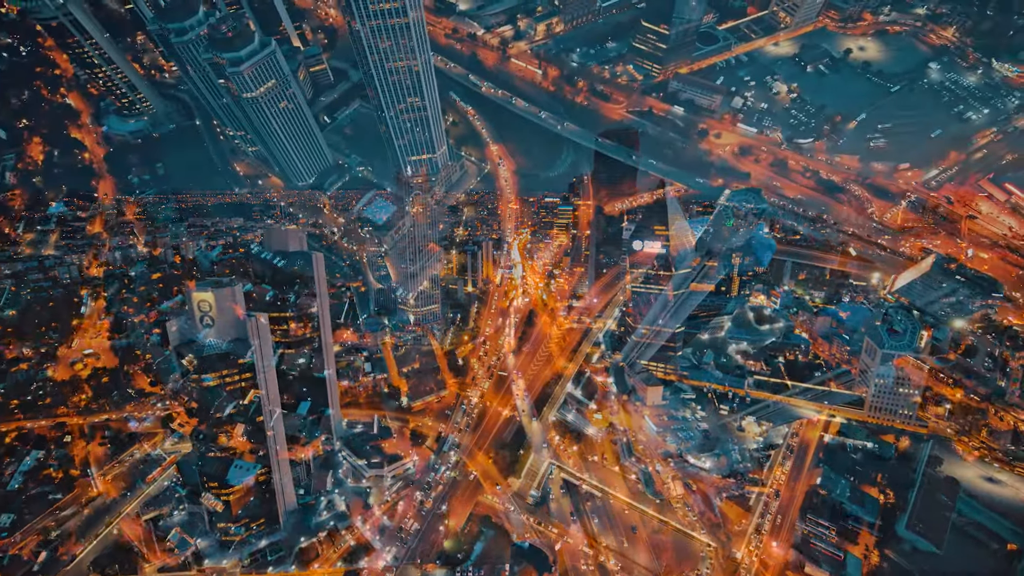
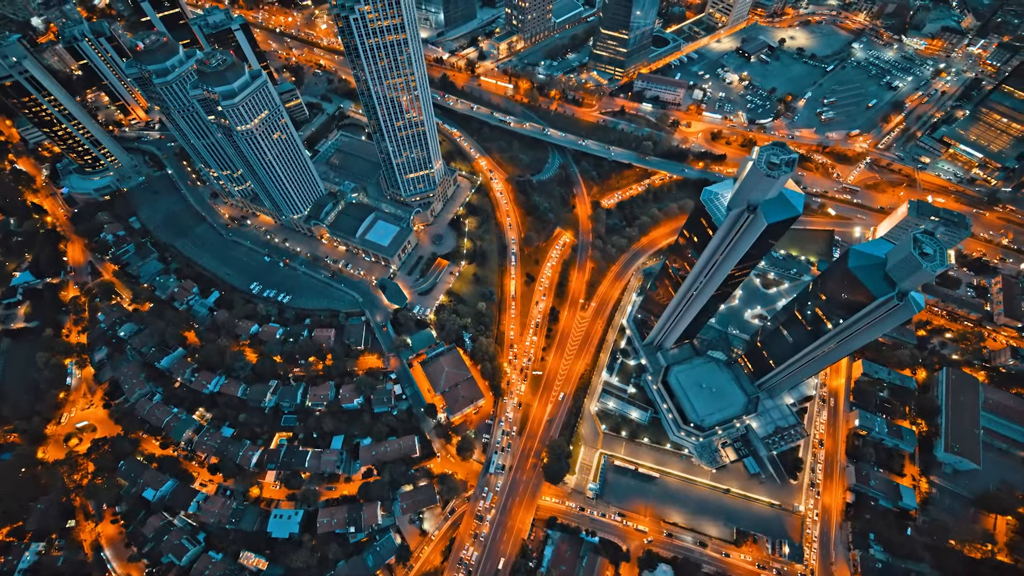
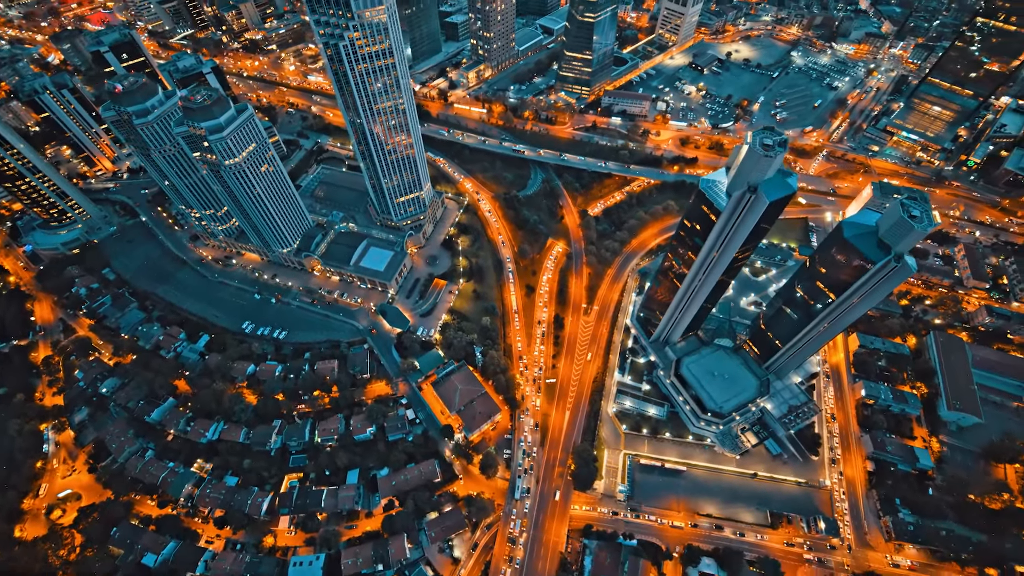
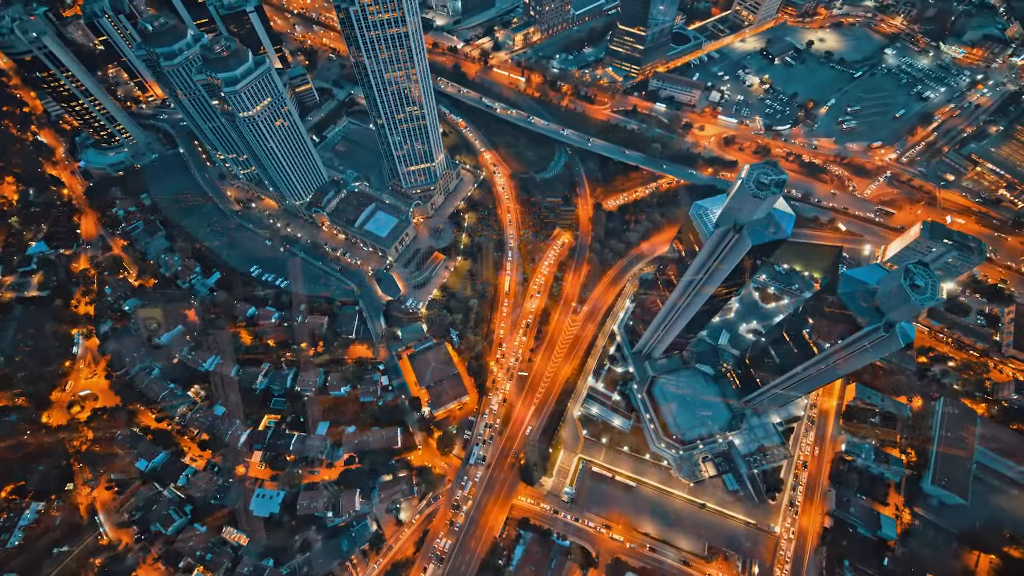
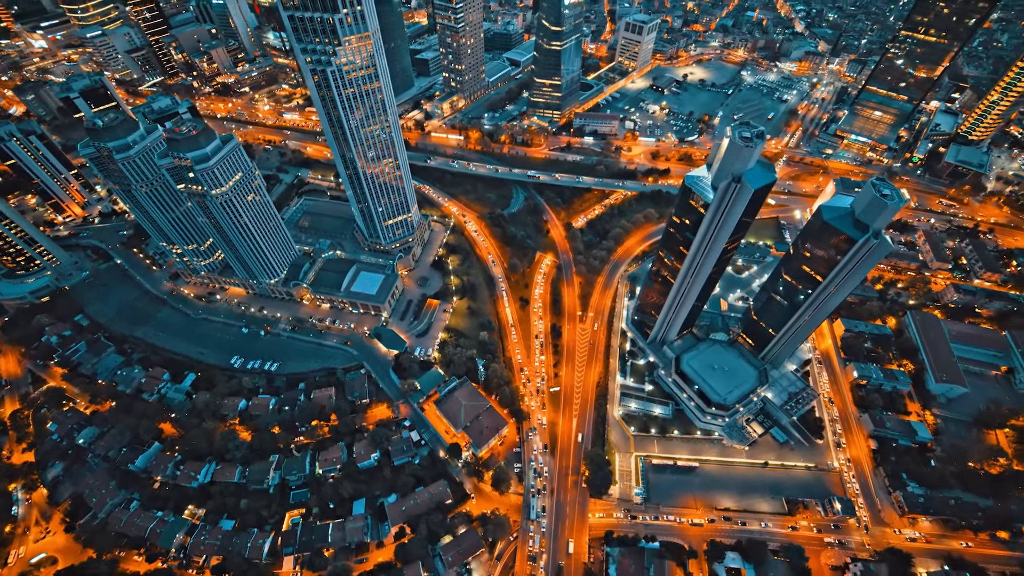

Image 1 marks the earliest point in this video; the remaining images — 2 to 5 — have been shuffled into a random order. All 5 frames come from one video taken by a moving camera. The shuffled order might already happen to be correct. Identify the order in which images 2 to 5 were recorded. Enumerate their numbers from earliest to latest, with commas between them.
4, 2, 3, 5
